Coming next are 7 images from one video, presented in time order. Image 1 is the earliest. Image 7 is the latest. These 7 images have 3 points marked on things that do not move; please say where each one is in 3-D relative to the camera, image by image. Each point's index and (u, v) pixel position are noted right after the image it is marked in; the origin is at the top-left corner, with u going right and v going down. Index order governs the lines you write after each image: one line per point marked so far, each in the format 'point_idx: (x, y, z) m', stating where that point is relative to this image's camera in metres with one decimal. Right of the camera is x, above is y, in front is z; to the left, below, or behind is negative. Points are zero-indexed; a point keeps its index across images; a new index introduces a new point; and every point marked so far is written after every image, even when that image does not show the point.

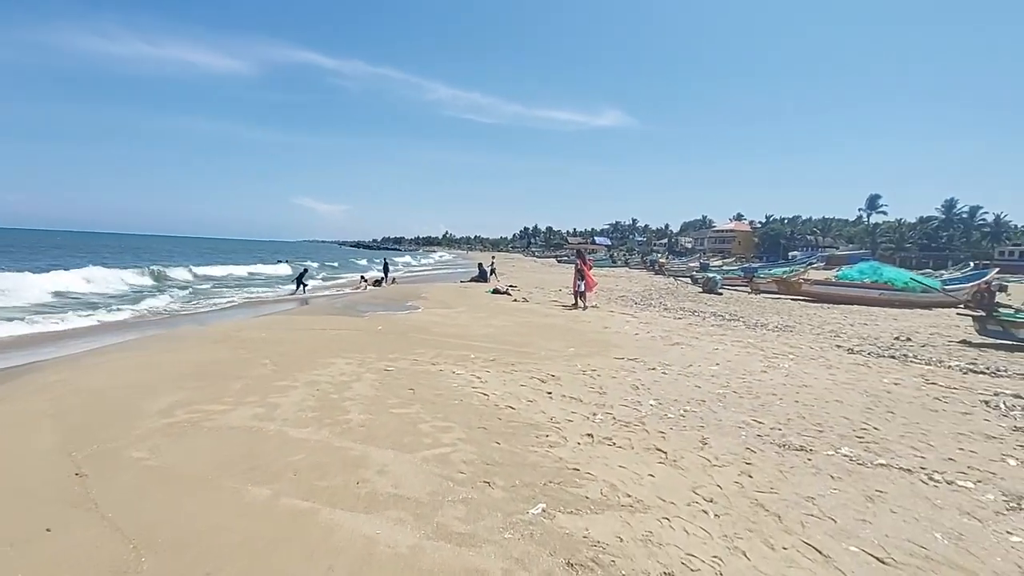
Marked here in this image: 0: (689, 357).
0: (+3.9, -1.6, +11.5) m
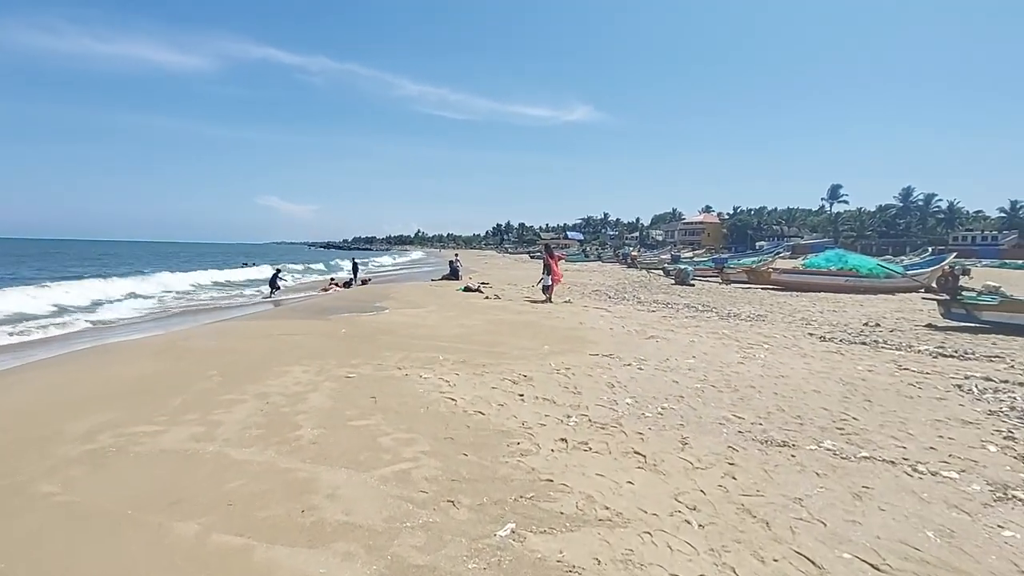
0: (+3.3, -1.4, +11.3) m
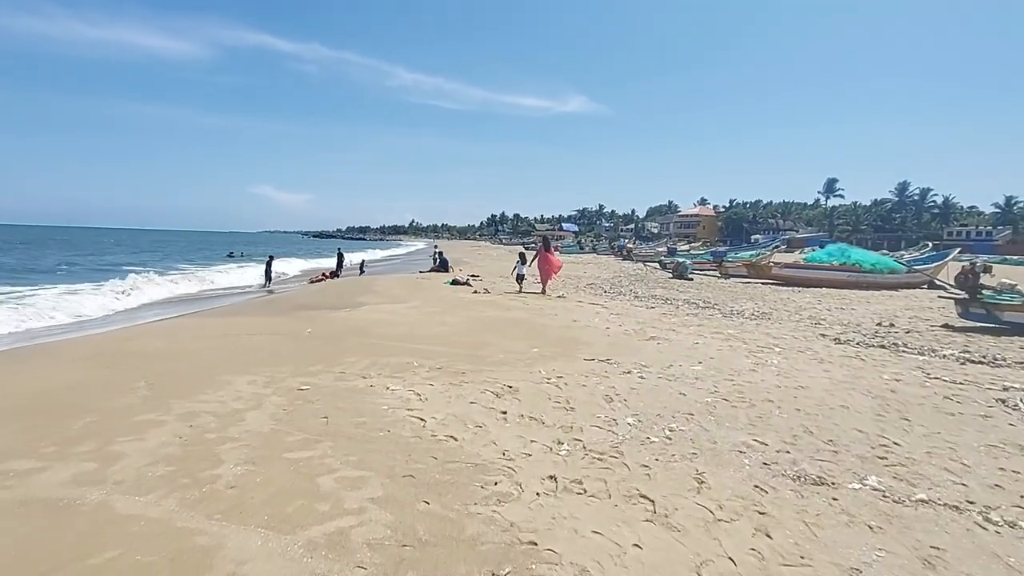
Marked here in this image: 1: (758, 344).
0: (+3.0, -1.4, +10.1) m
1: (+5.6, -1.3, +11.7) m
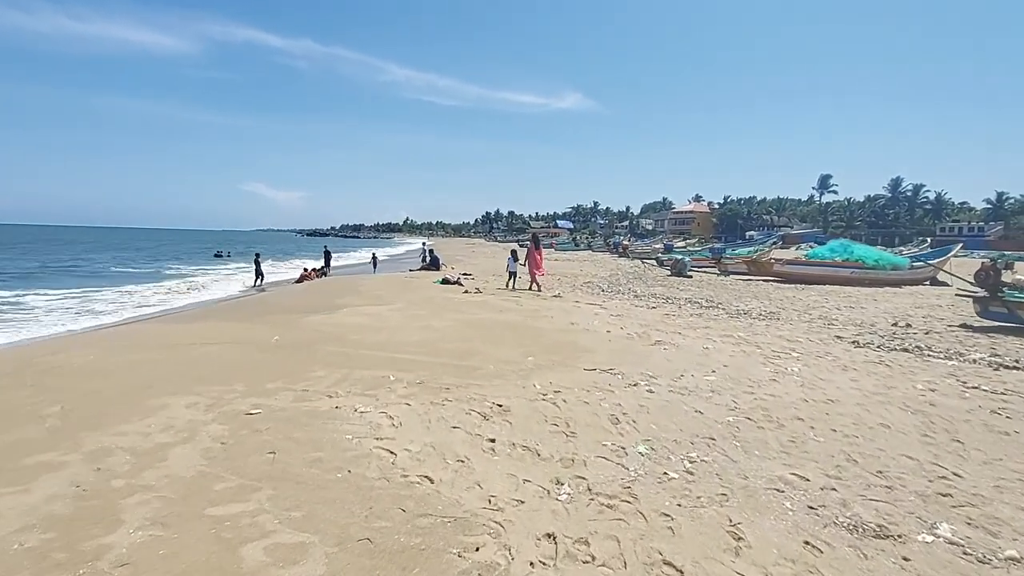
0: (+2.9, -1.4, +9.1) m
1: (+5.4, -1.3, +10.7) m
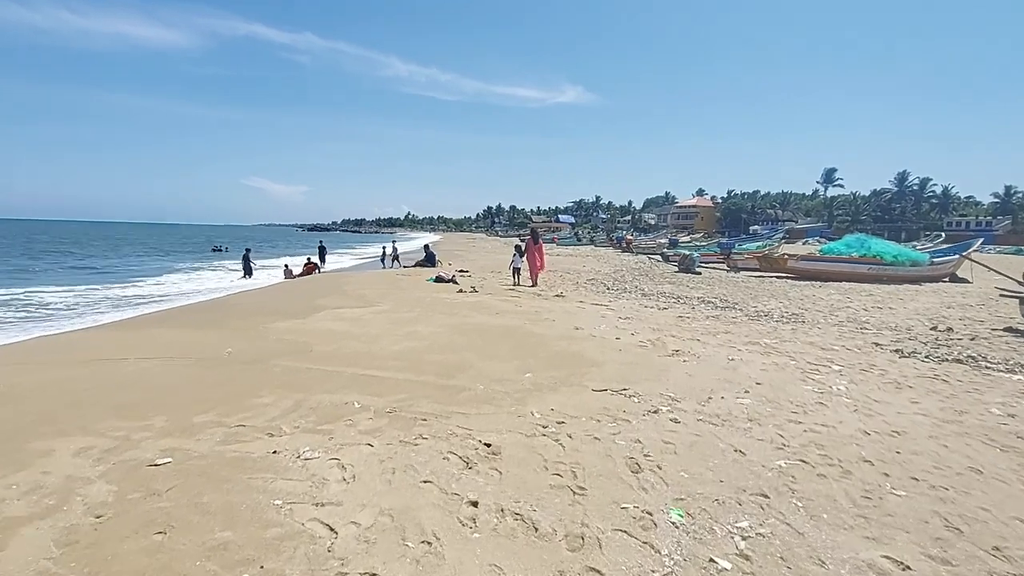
0: (+2.8, -1.4, +7.7) m
1: (+5.4, -1.3, +9.3) m
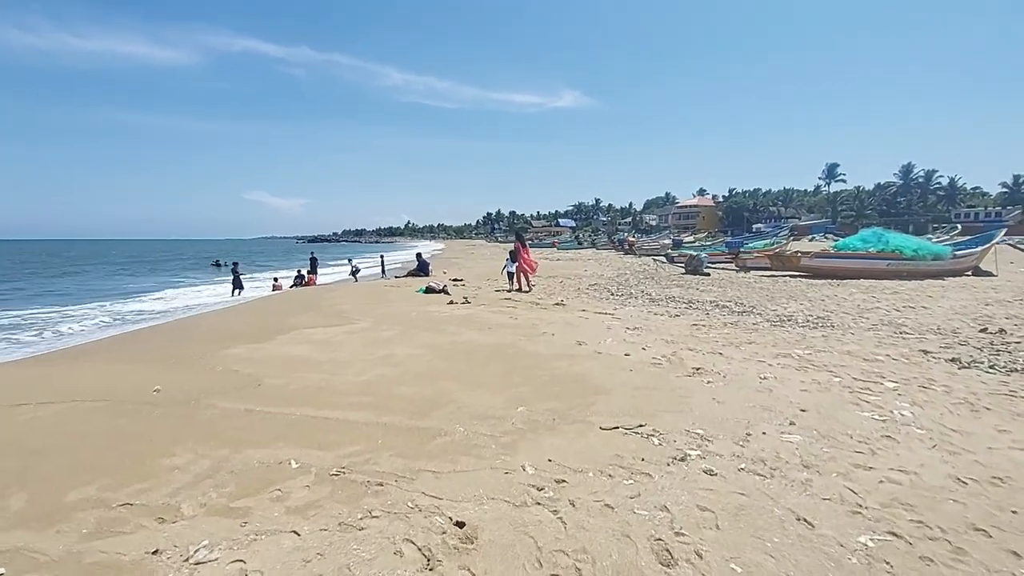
0: (+2.7, -1.5, +6.3) m
1: (+5.2, -1.4, +7.9) m
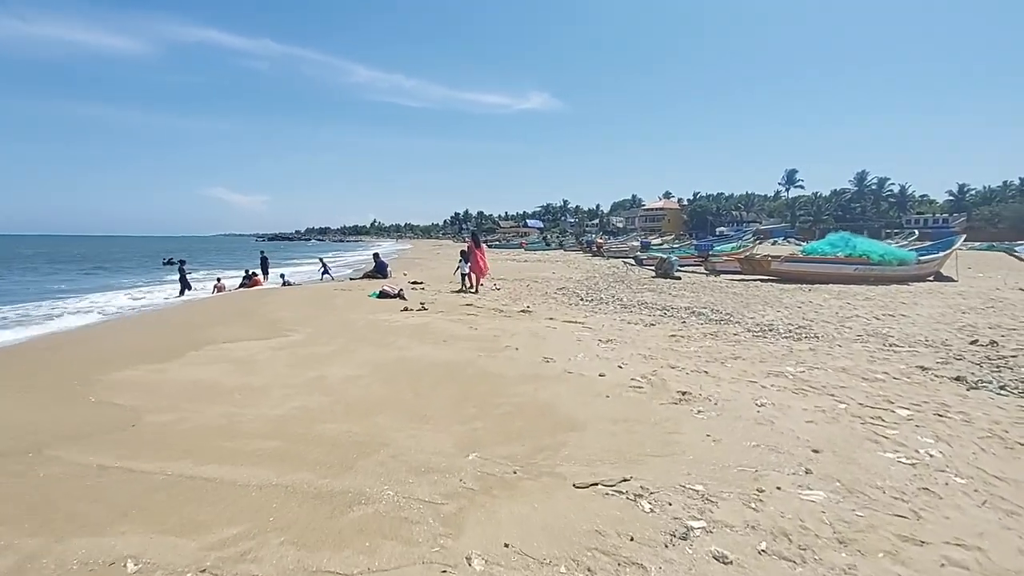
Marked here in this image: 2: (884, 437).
0: (+2.2, -1.7, +5.1) m
1: (+4.7, -1.5, +6.9) m
2: (+4.1, -1.6, +5.8) m
